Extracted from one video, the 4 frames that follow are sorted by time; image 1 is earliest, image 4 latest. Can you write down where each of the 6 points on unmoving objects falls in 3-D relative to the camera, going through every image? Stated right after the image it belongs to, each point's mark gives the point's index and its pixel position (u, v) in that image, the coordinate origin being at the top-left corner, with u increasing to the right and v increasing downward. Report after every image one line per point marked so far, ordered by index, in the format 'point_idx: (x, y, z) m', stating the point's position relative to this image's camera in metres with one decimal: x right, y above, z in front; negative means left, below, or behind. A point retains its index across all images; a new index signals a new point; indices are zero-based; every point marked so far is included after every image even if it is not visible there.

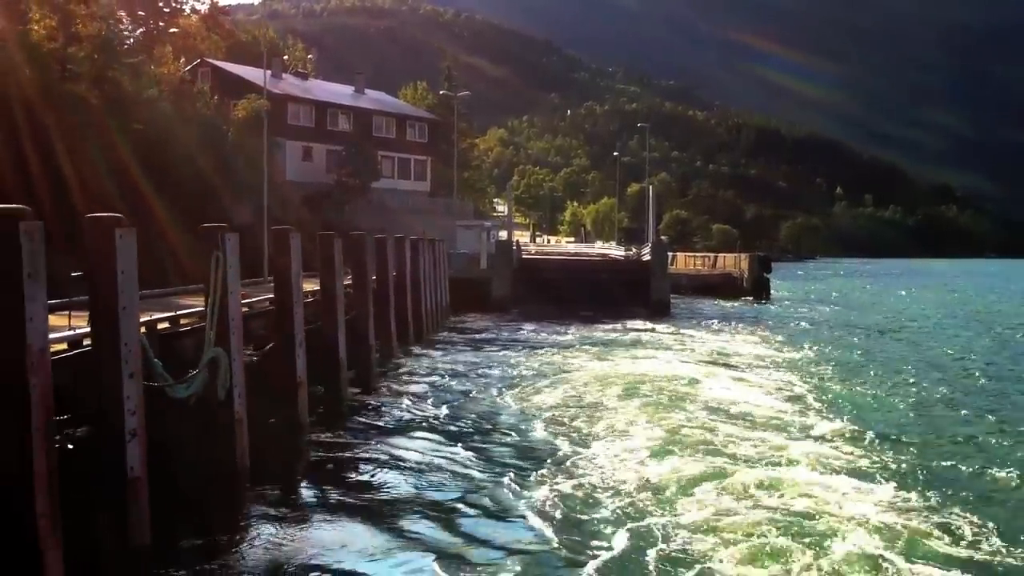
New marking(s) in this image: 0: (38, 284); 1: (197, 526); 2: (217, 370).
0: (-3.2, 0.0, +6.5) m
1: (-3.1, -2.3, +9.5) m
2: (-3.2, -0.9, +10.6) m
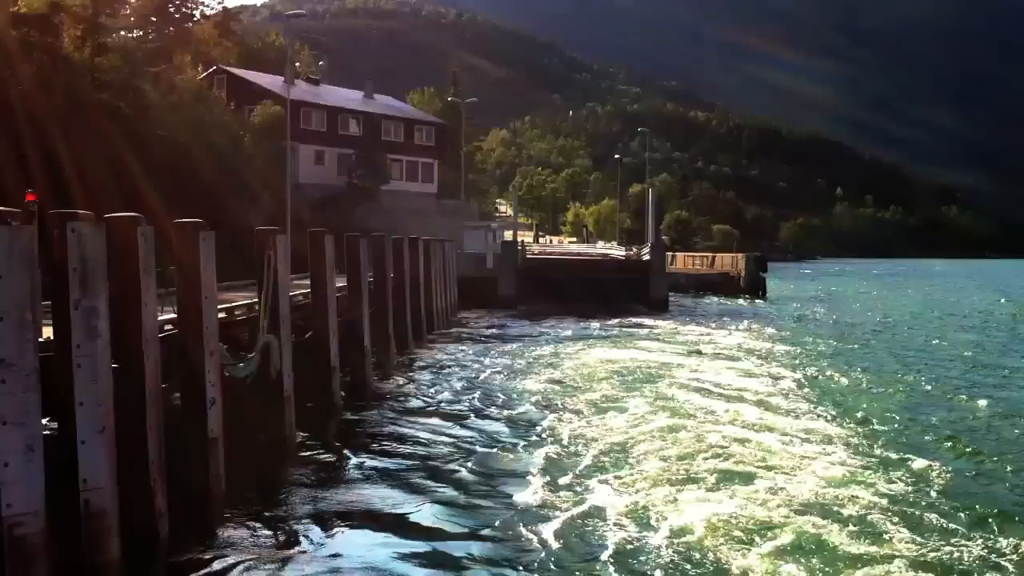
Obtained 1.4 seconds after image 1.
0: (-3.1, +0.1, +8.1) m
1: (-2.9, -2.3, +11.1) m
2: (-3.1, -0.8, +12.2) m
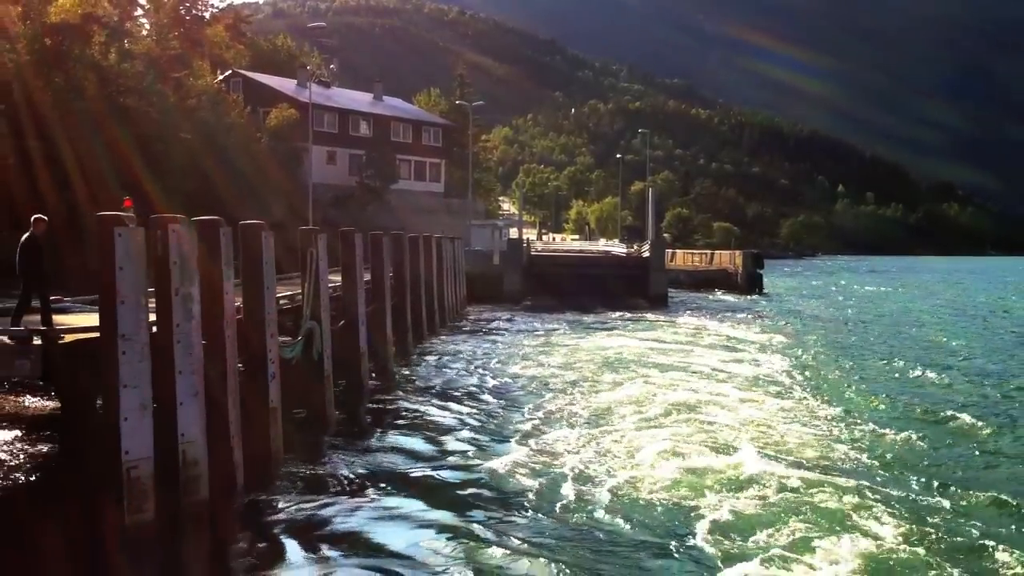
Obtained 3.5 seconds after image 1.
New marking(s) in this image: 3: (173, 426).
0: (-2.9, +0.2, +9.8) m
1: (-2.8, -2.2, +12.9) m
2: (-2.9, -0.7, +14.0) m
3: (-3.2, -1.3, +9.1) m
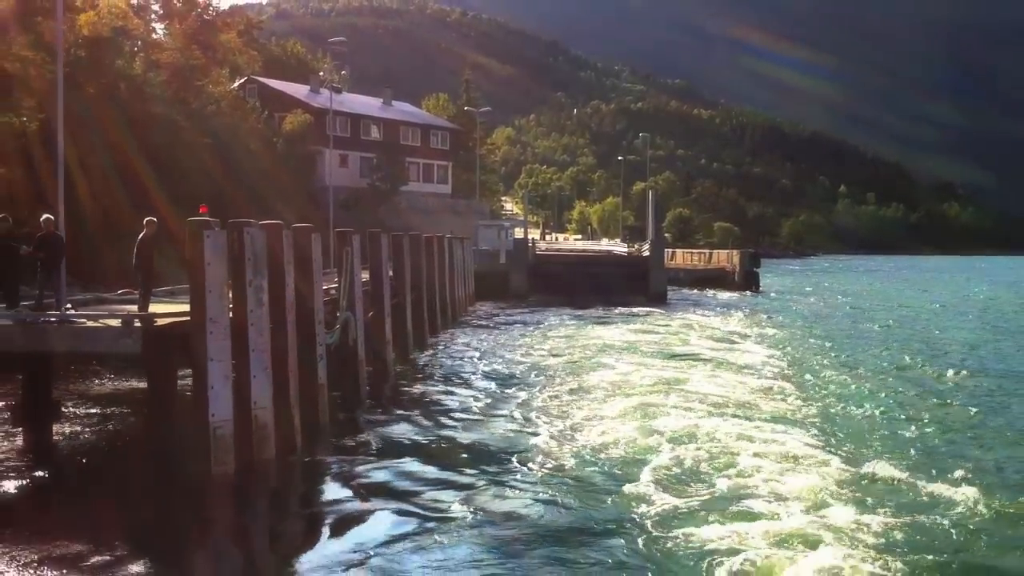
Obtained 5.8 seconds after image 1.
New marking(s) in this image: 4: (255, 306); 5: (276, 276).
0: (-2.7, +0.3, +11.7) m
1: (-2.6, -2.1, +14.7) m
2: (-2.7, -0.6, +15.8) m
3: (-3.0, -1.2, +10.9) m
4: (-2.9, -0.2, +10.9) m
5: (-2.8, +0.1, +11.5) m
